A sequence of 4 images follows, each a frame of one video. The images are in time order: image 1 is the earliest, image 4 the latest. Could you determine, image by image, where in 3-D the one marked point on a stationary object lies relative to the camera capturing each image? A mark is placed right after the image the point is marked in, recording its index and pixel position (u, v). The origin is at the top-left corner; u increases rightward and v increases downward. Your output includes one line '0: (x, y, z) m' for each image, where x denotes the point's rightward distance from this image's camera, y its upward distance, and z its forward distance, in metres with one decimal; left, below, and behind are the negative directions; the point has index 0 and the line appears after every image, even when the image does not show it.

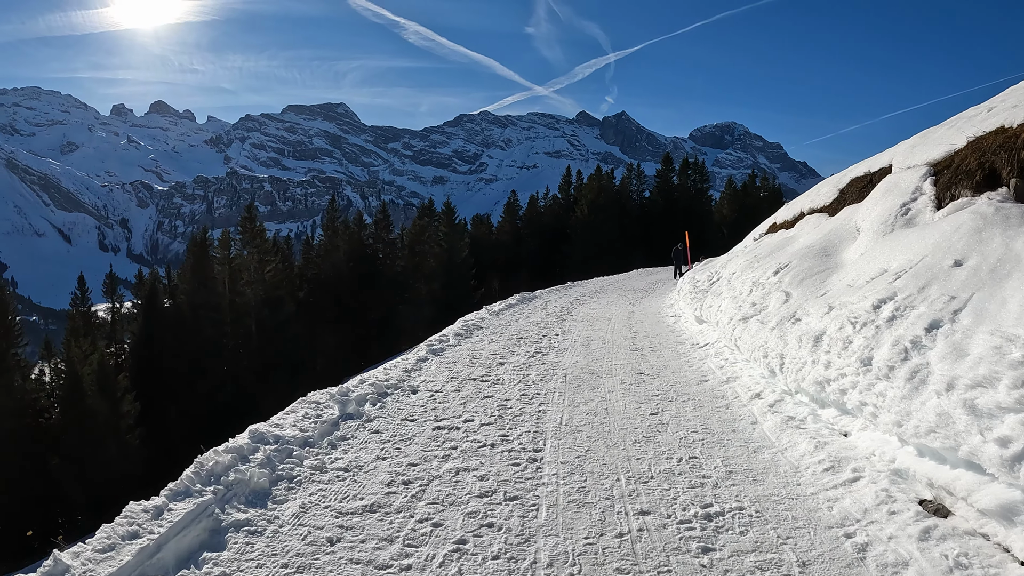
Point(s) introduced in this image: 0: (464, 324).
0: (-1.1, -0.8, +11.8) m
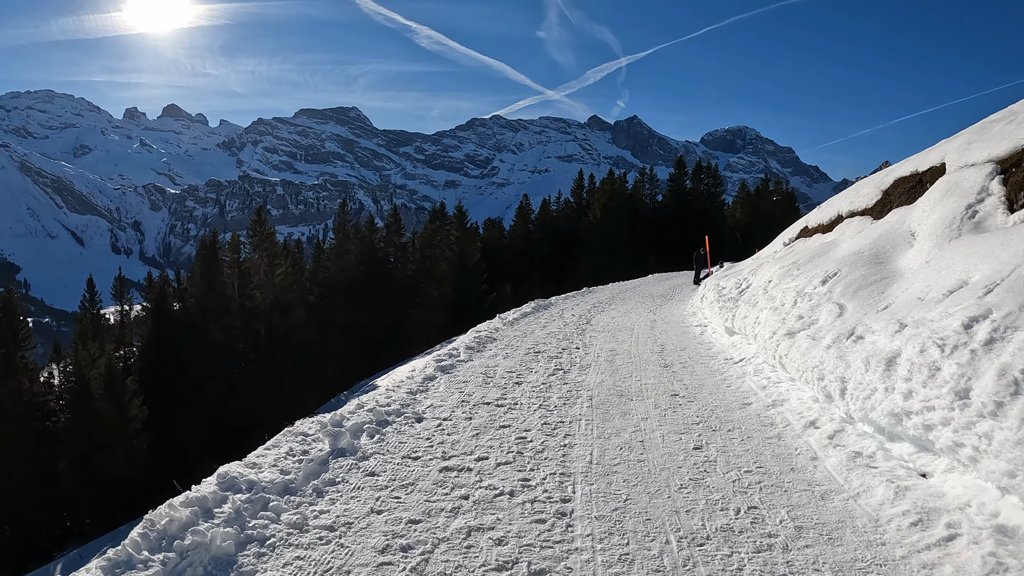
0: (-0.8, -1.0, +10.9) m
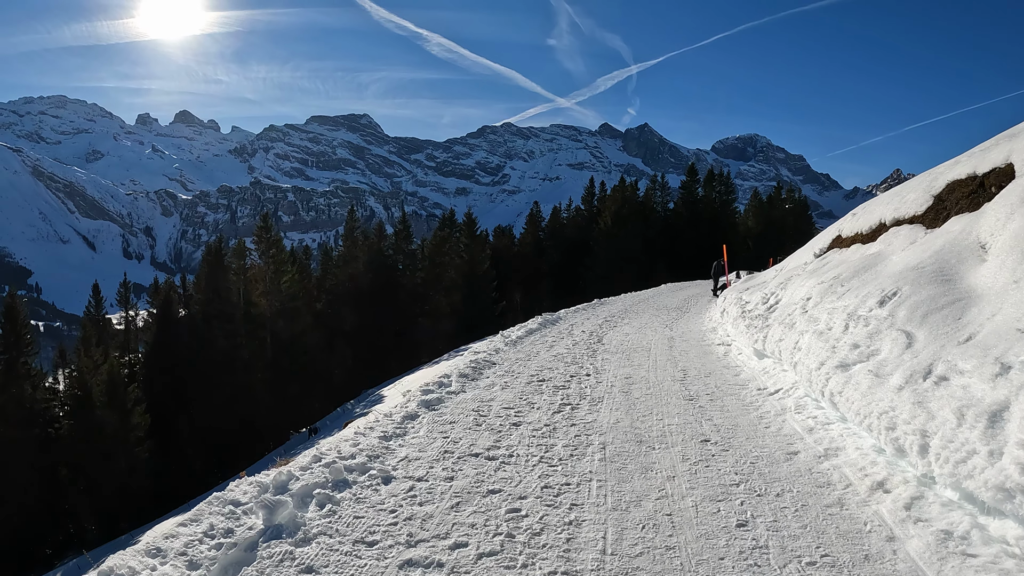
0: (-0.8, -1.3, +9.6) m
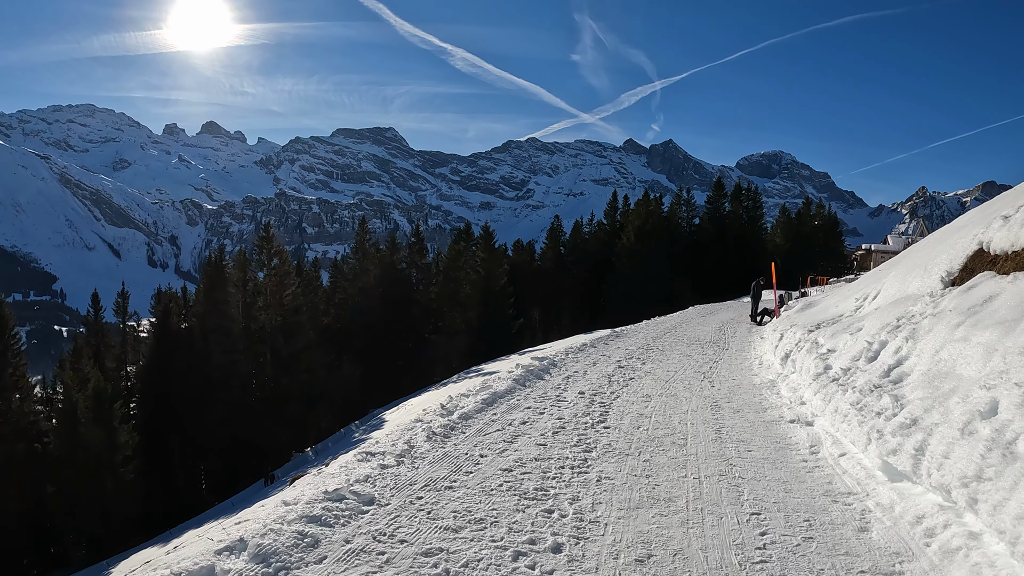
0: (-1.7, -1.9, +5.0) m
